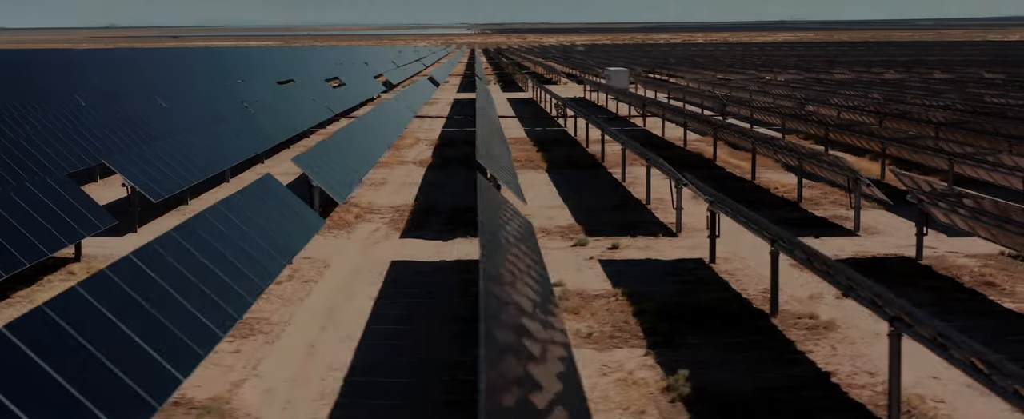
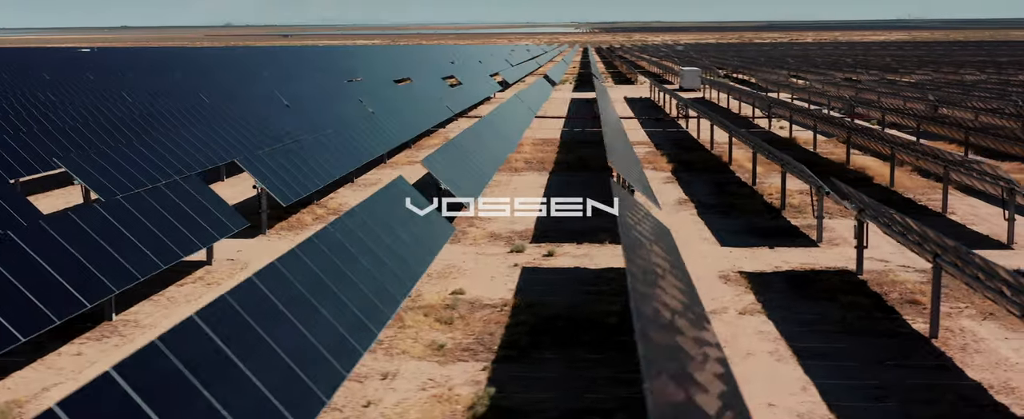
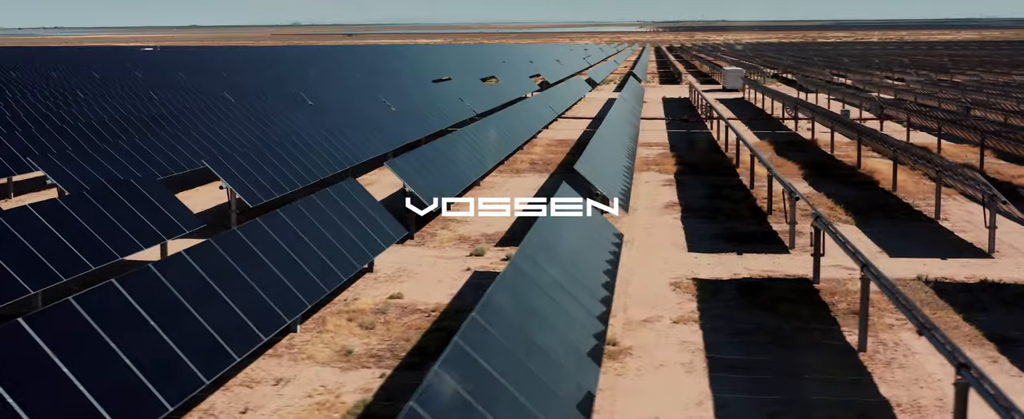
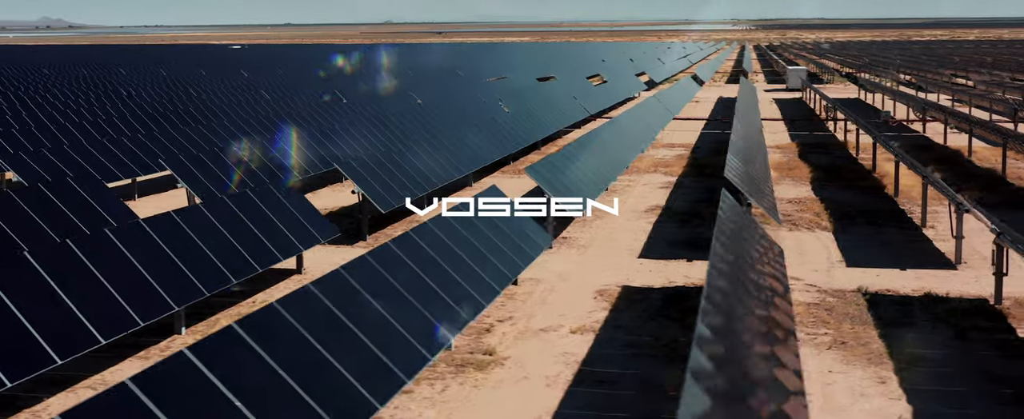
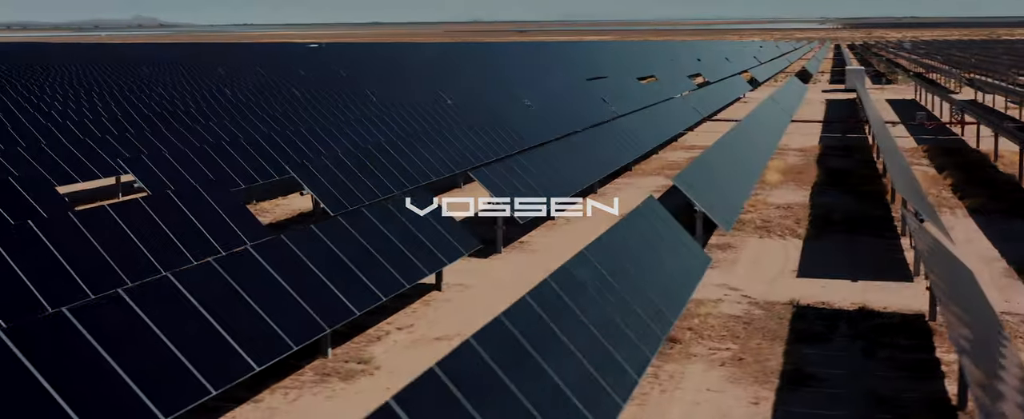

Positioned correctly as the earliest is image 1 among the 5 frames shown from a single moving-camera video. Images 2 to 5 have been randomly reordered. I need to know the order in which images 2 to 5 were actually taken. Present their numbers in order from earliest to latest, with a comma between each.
2, 3, 4, 5
